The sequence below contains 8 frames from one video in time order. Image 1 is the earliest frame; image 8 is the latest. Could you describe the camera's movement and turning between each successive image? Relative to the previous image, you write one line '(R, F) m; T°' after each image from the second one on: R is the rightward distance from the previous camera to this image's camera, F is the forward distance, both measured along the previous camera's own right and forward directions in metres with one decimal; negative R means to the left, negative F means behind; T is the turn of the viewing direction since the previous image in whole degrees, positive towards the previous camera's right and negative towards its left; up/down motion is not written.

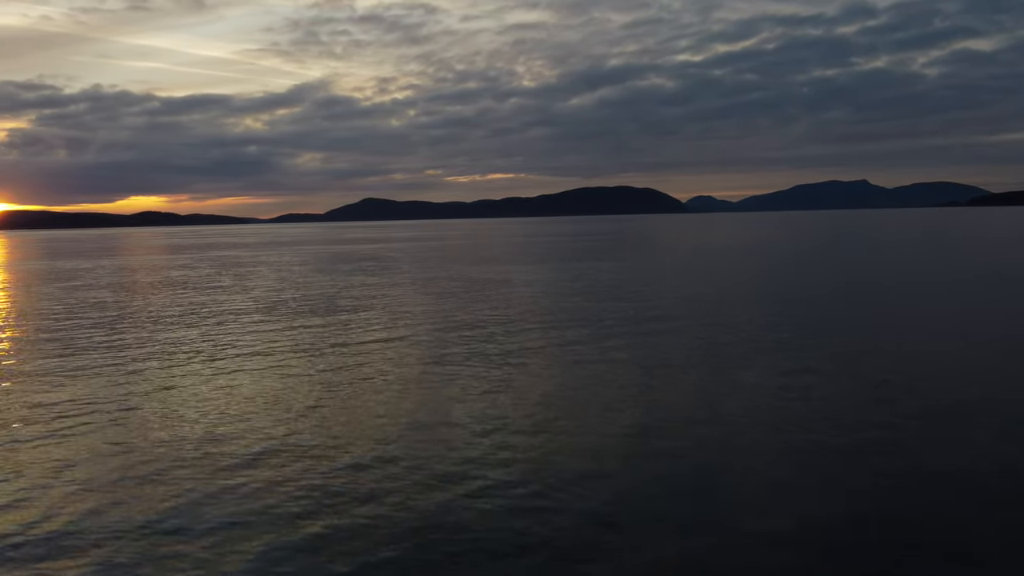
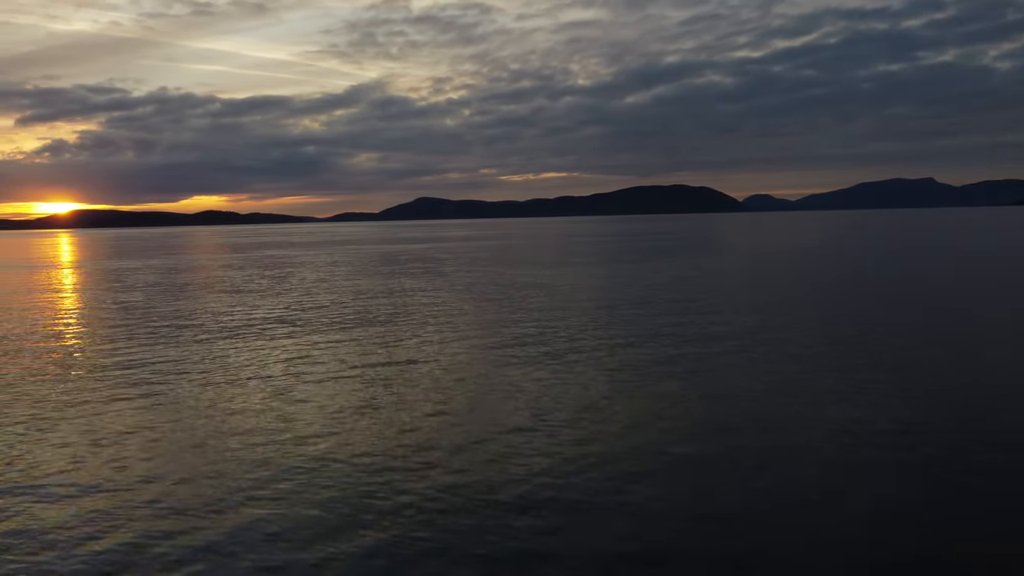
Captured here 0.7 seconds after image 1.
(+0.1, +0.3) m; -4°
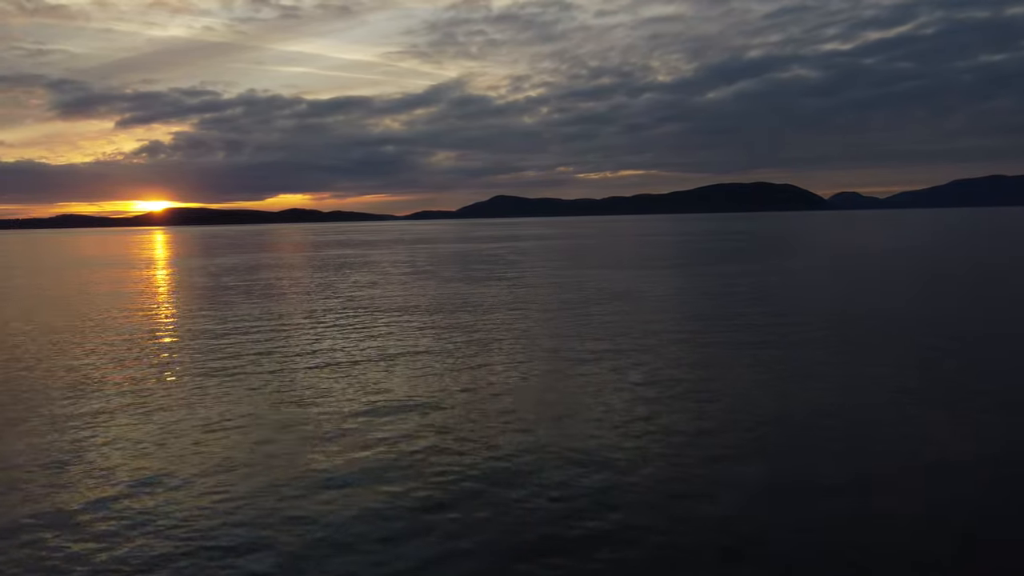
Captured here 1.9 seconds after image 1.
(+0.5, +2.4) m; -5°
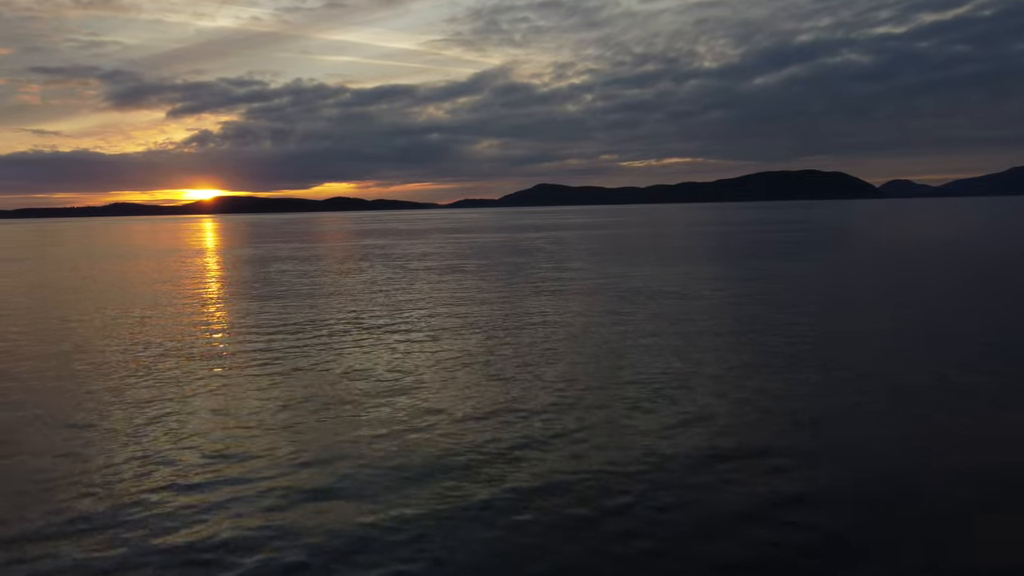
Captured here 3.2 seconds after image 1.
(+0.3, +1.9) m; -3°
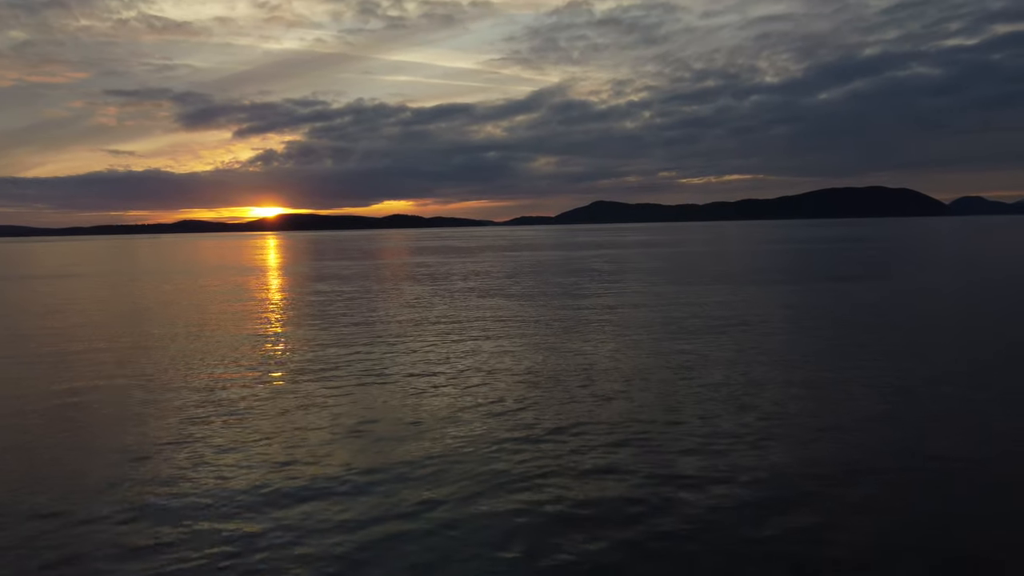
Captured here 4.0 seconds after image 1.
(+0.2, +2.9) m; -4°
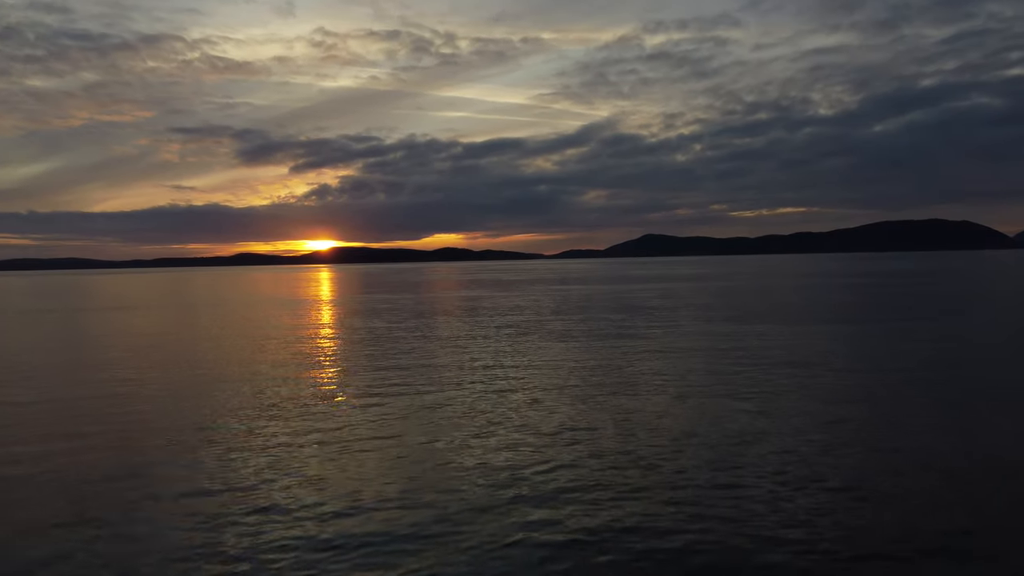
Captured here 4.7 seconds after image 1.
(+0.2, +2.2) m; -4°
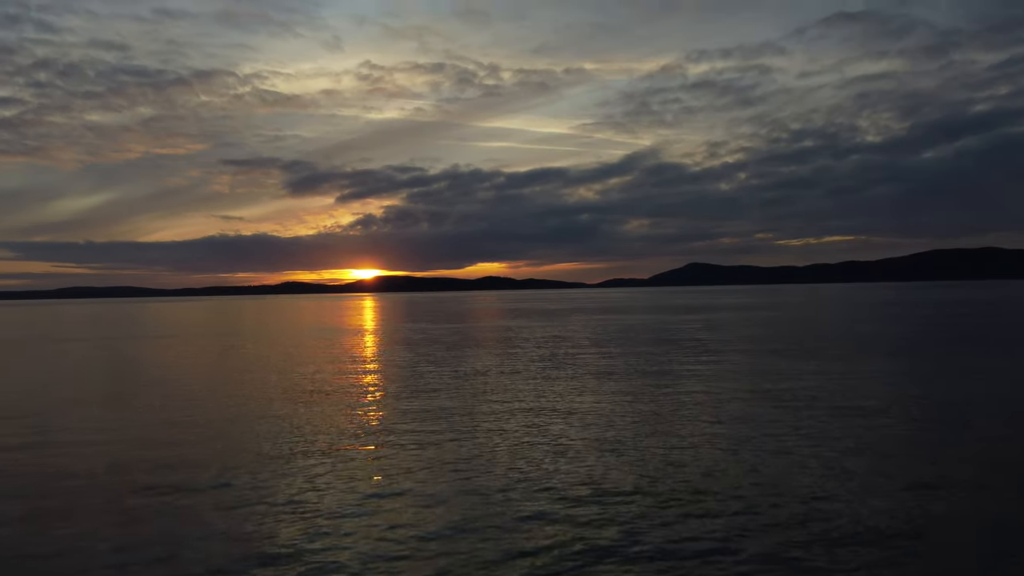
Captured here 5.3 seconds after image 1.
(+0.3, +1.7) m; -3°
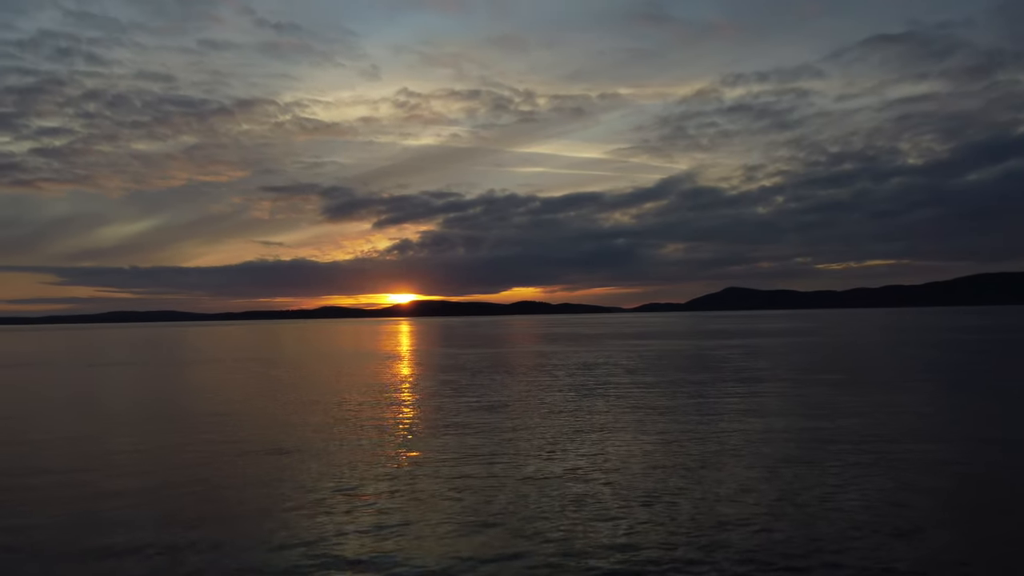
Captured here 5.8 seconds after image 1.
(+0.3, +1.6) m; -3°
